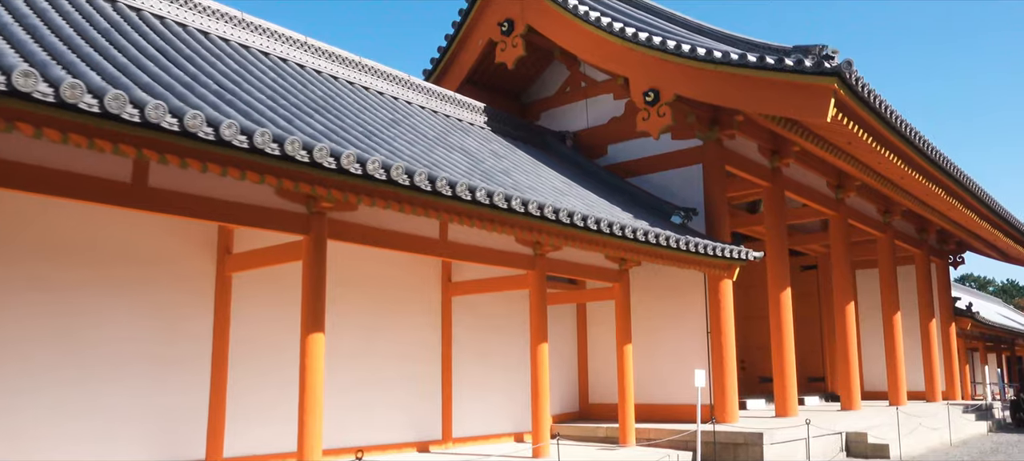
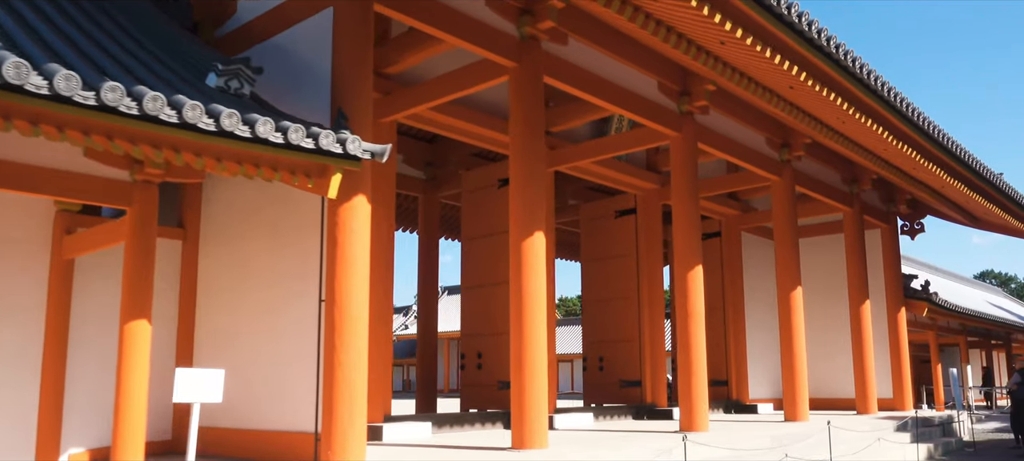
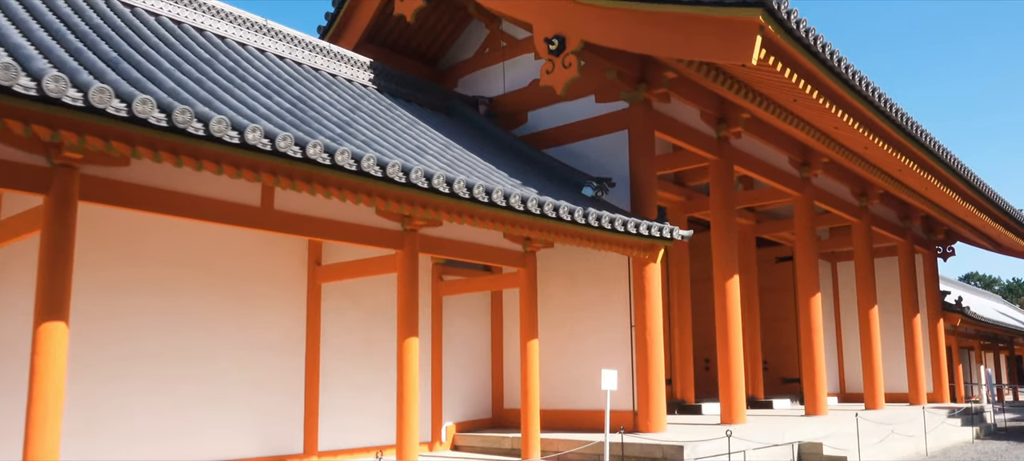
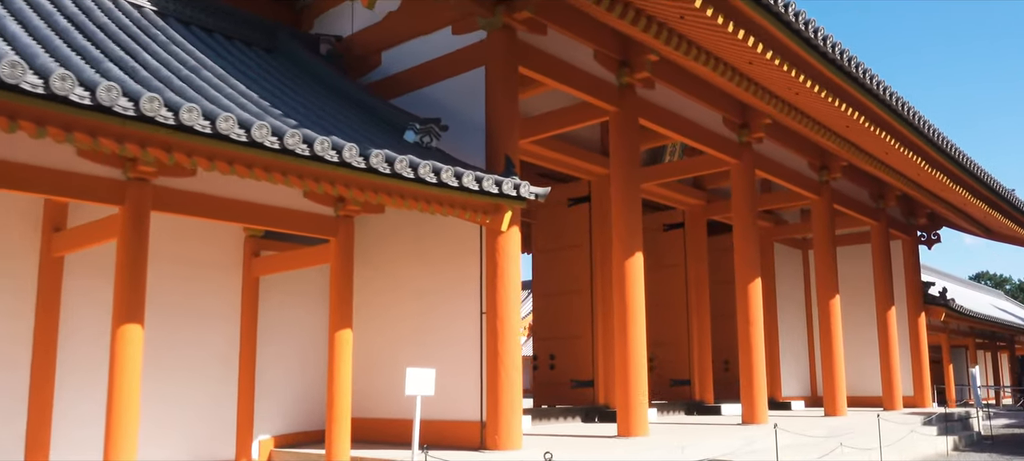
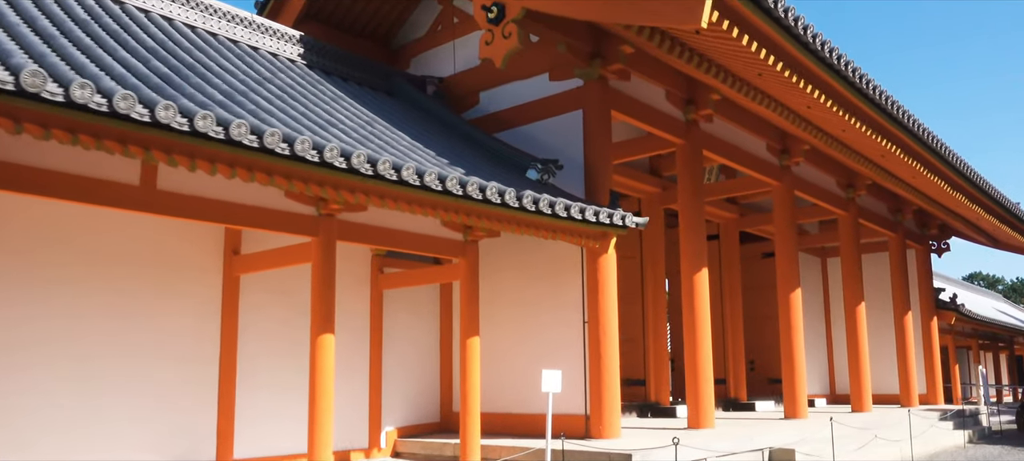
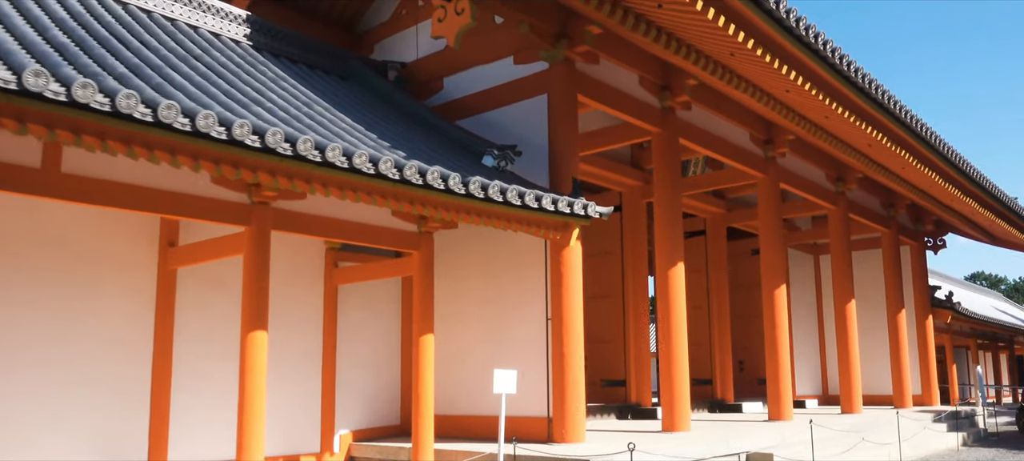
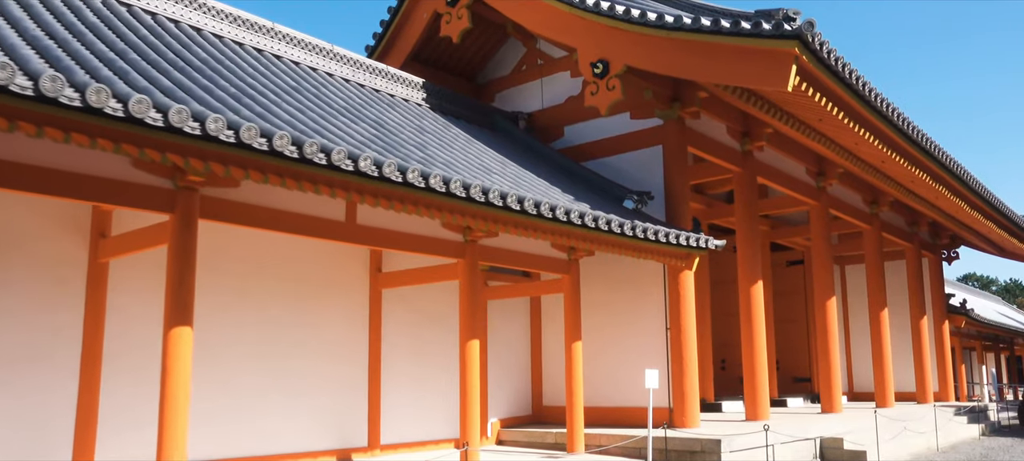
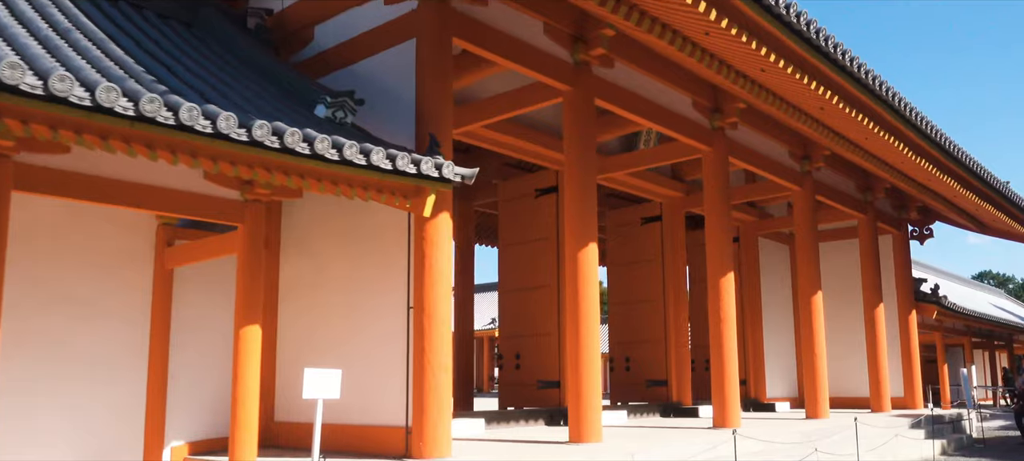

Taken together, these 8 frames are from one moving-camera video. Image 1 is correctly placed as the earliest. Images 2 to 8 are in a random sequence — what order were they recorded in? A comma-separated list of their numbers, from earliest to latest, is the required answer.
7, 3, 5, 6, 4, 8, 2
